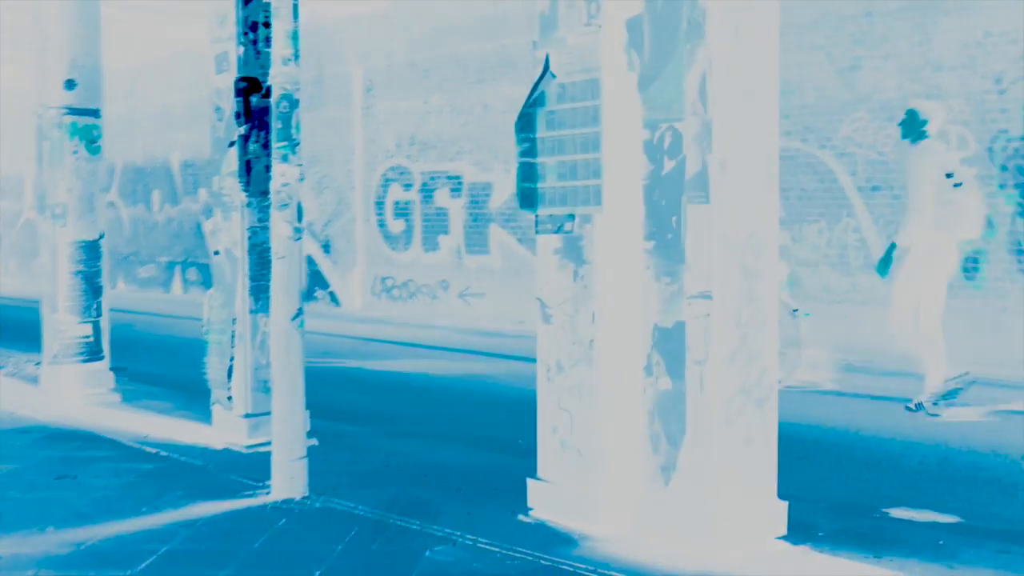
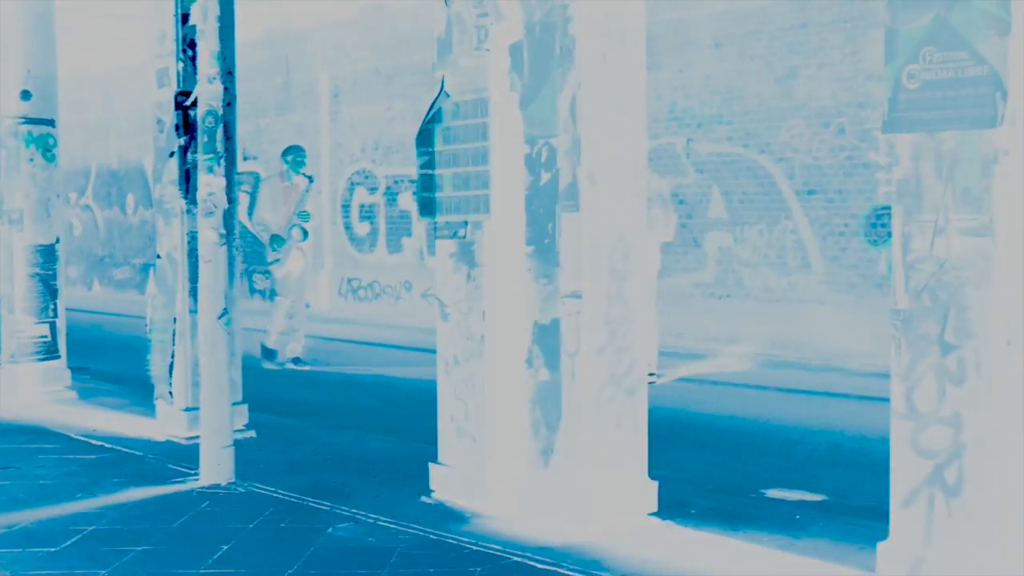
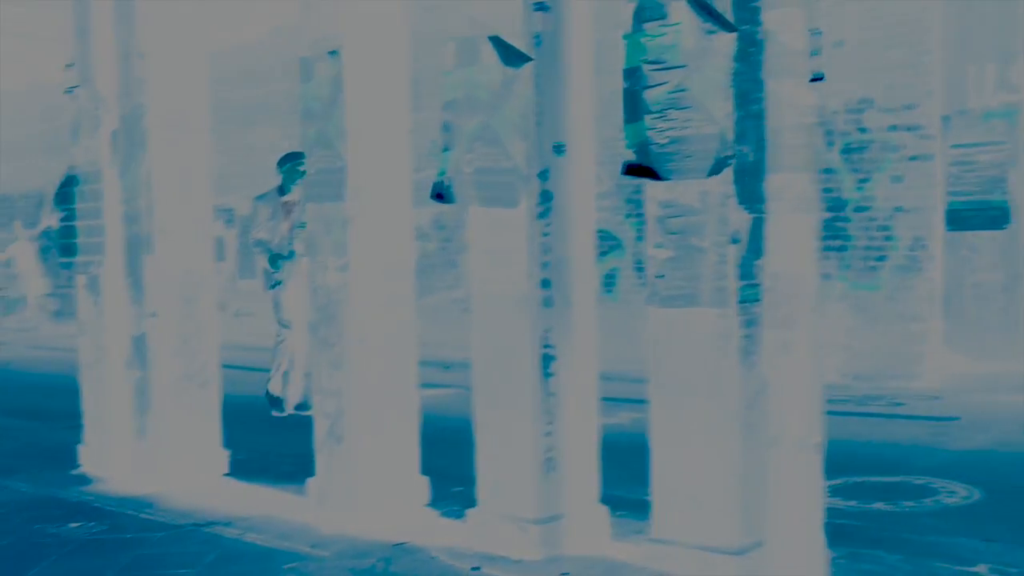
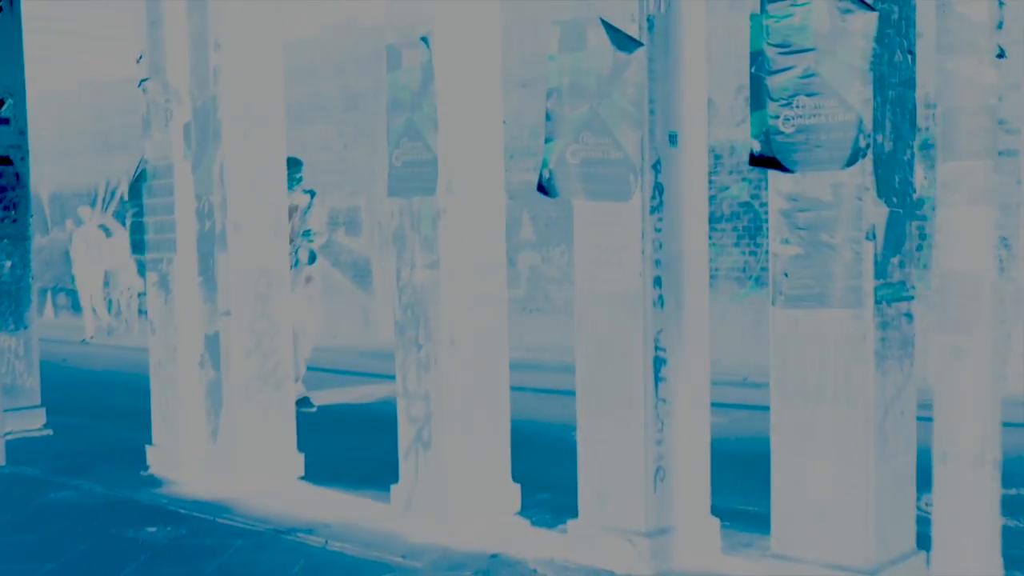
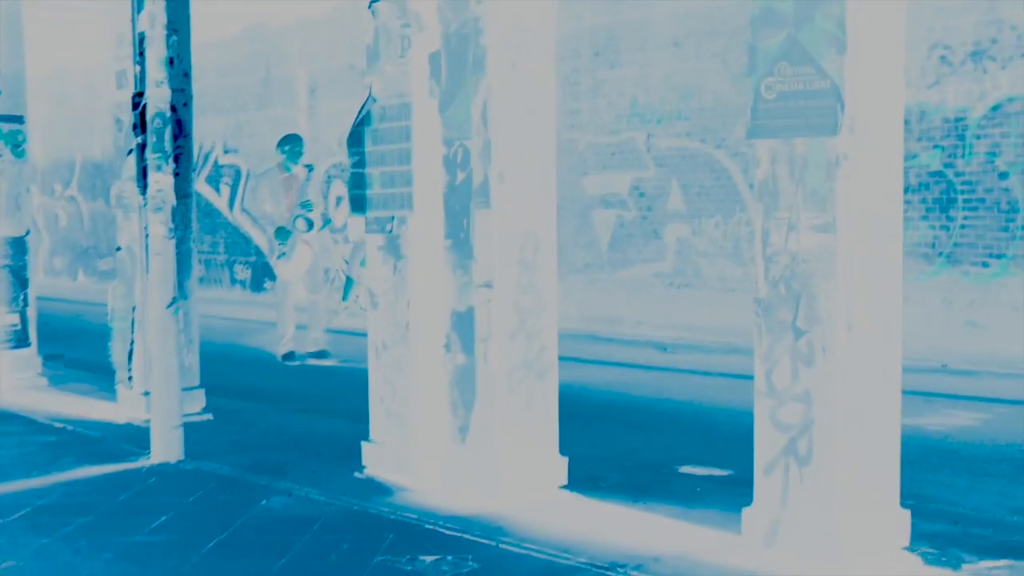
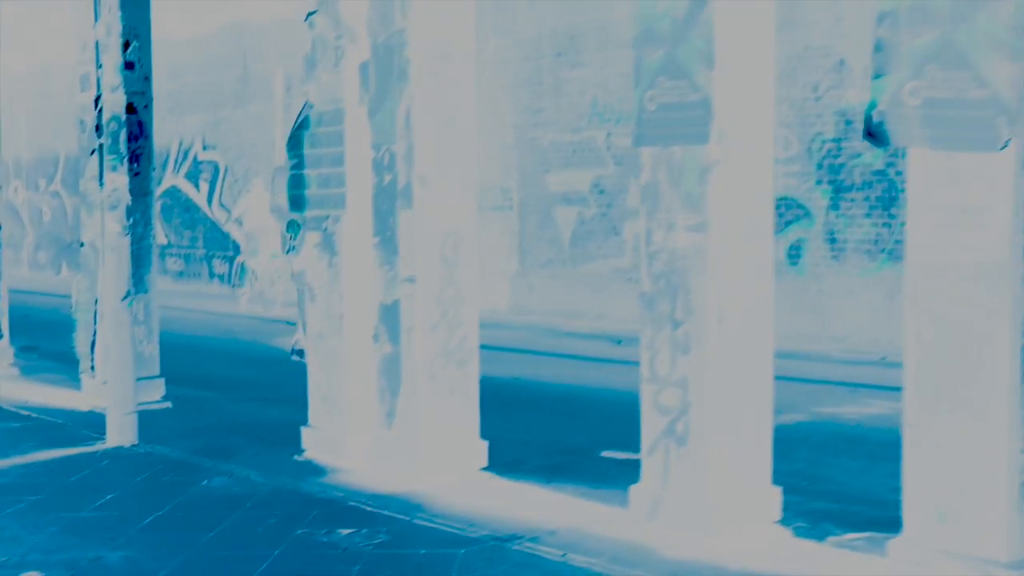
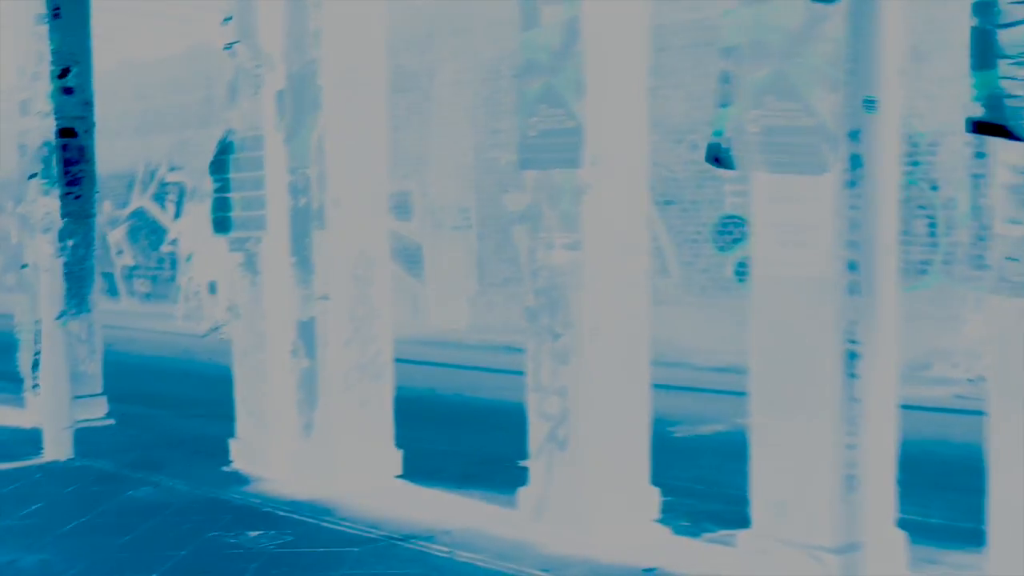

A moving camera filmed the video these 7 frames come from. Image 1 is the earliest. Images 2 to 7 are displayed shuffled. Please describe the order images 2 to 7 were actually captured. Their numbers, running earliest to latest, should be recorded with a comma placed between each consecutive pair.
2, 5, 6, 7, 4, 3
